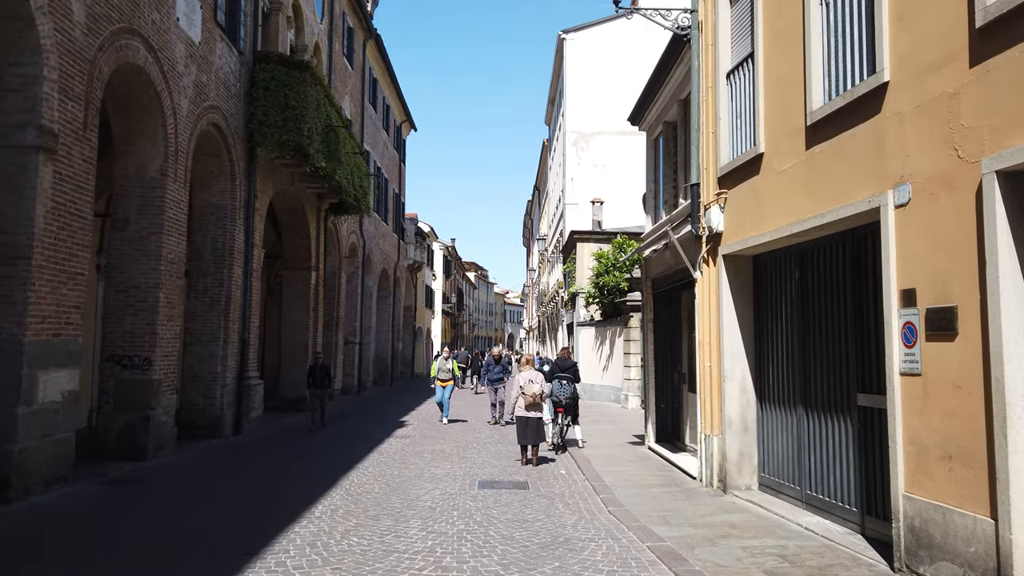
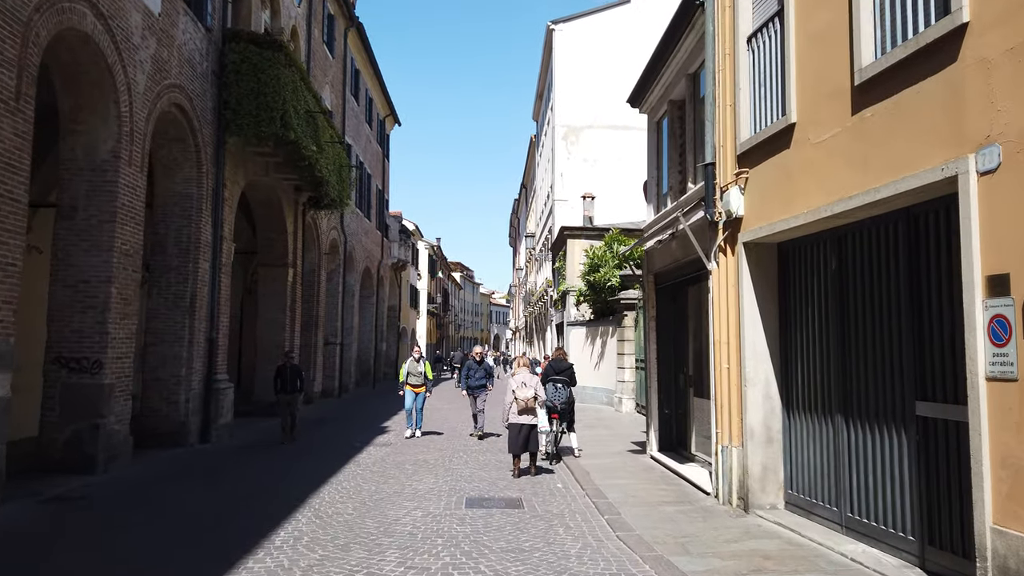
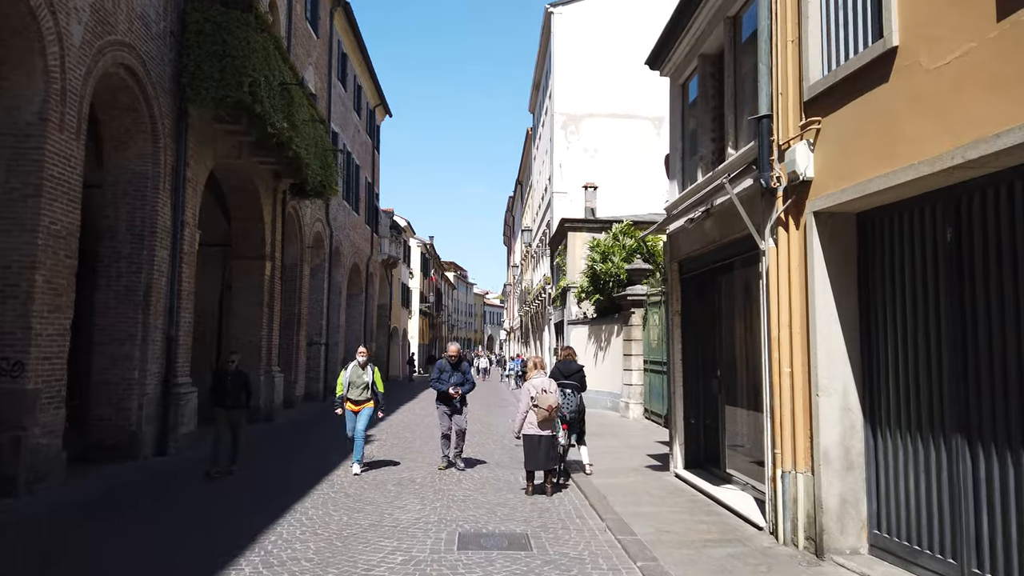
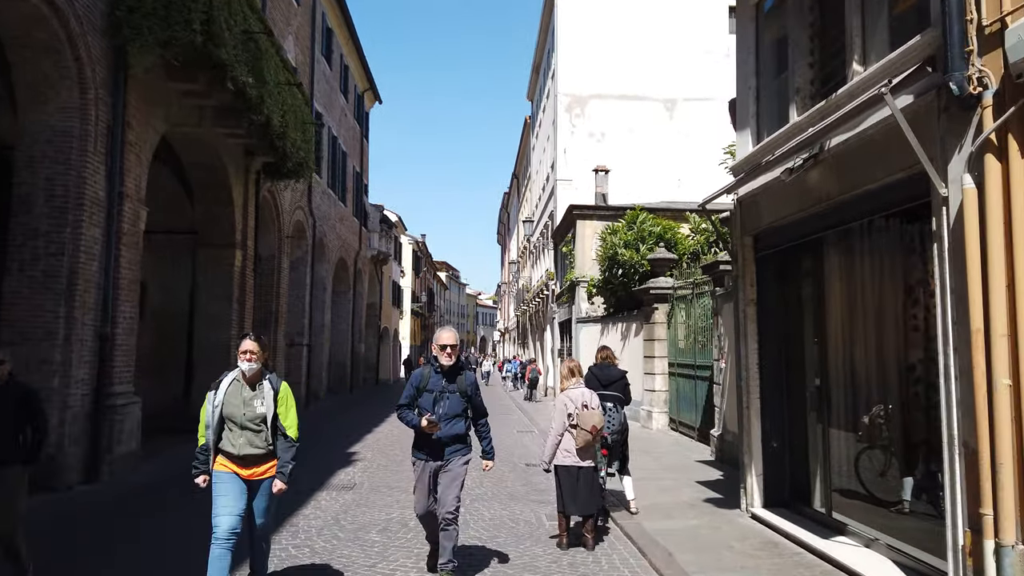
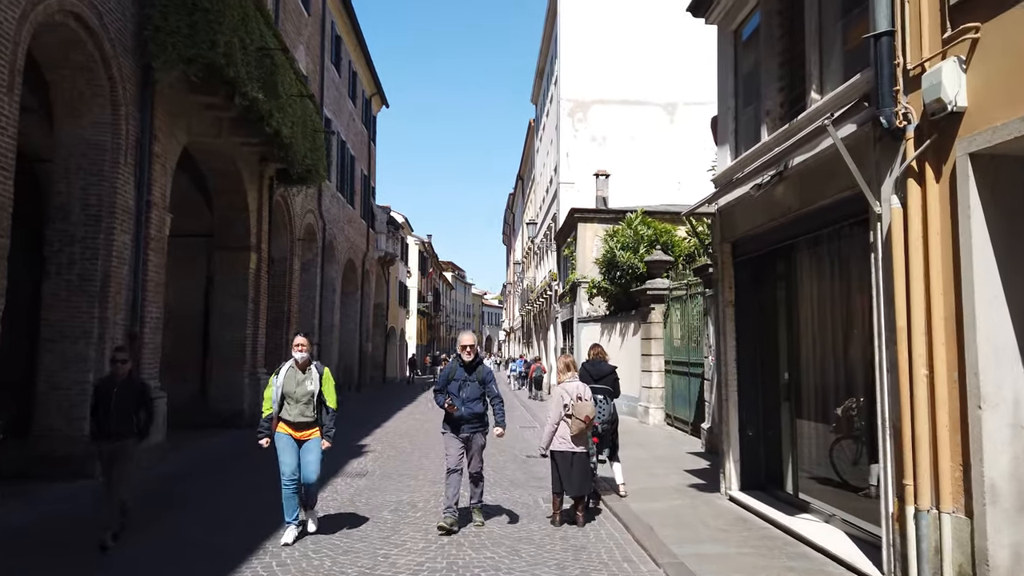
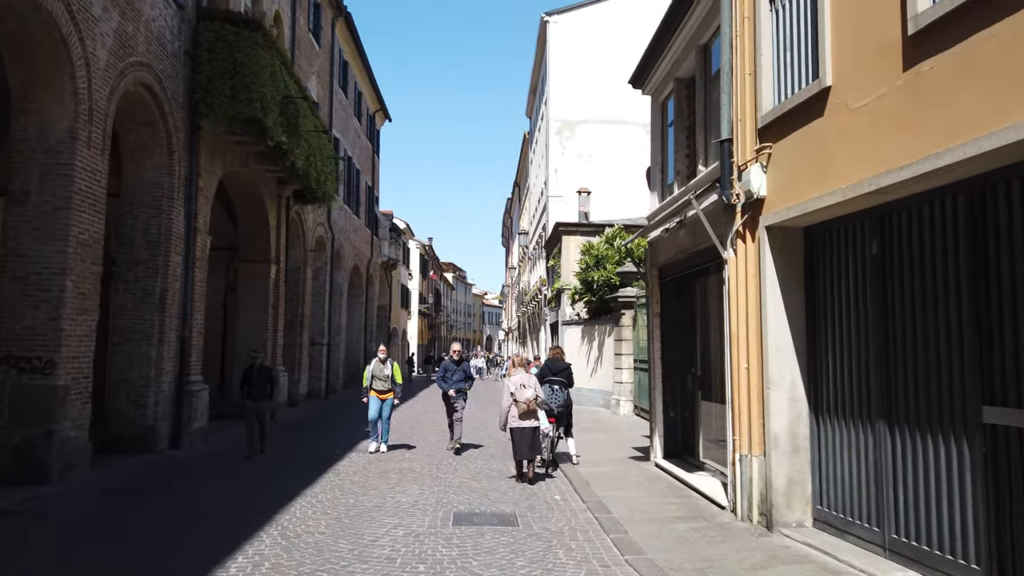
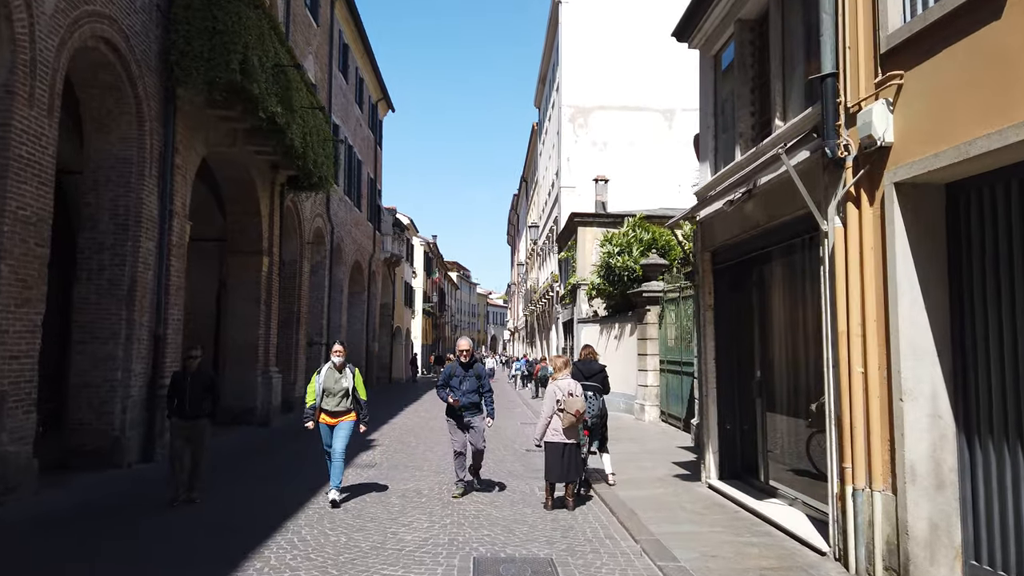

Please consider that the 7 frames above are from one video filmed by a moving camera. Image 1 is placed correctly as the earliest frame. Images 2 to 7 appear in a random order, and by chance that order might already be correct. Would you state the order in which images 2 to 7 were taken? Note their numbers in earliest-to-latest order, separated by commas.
2, 6, 3, 7, 5, 4
